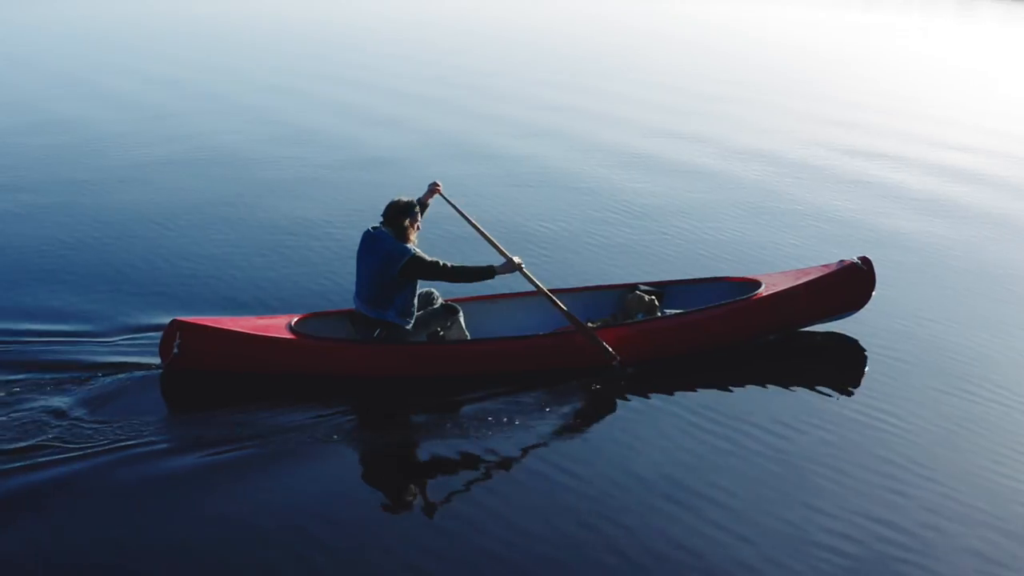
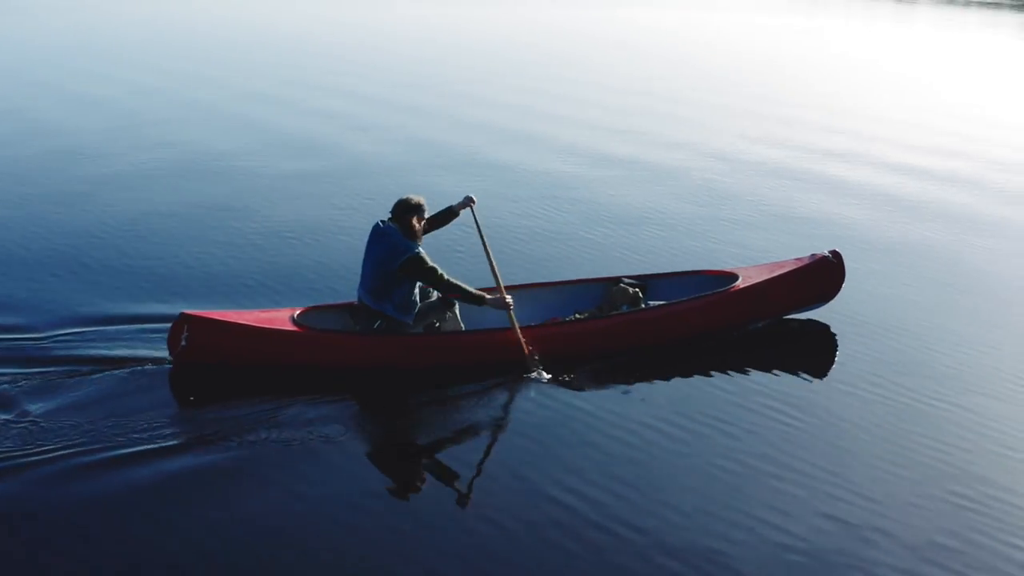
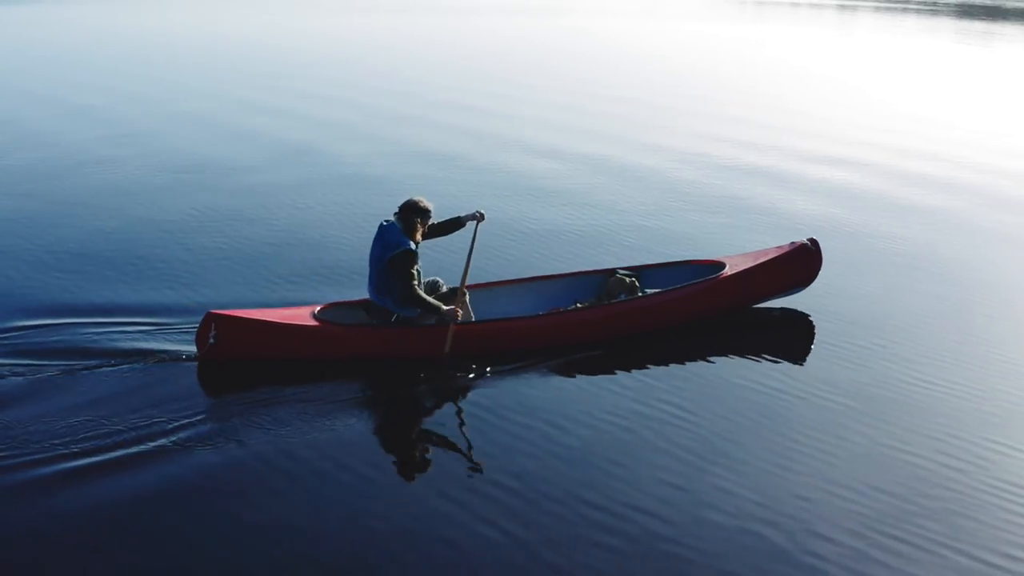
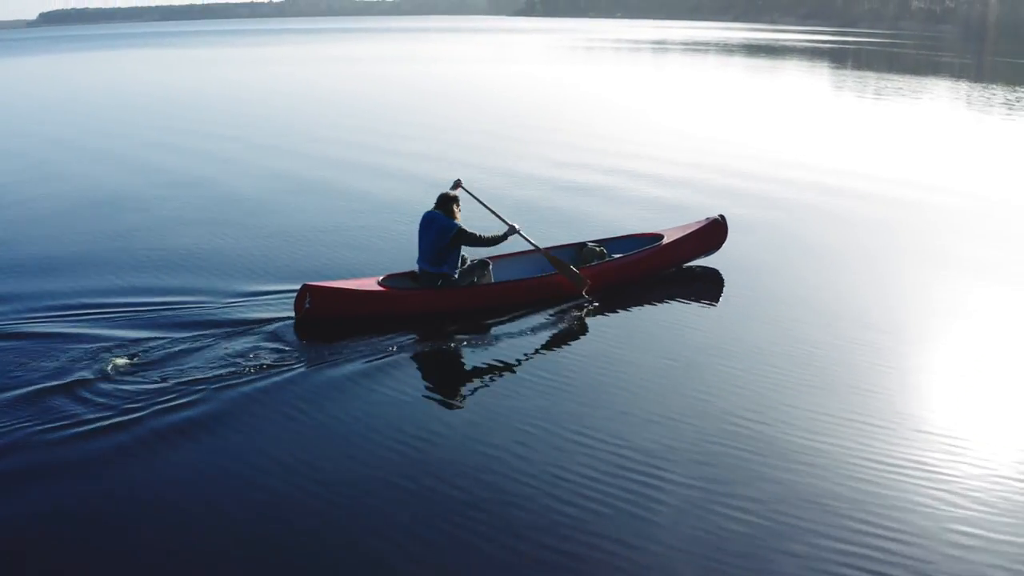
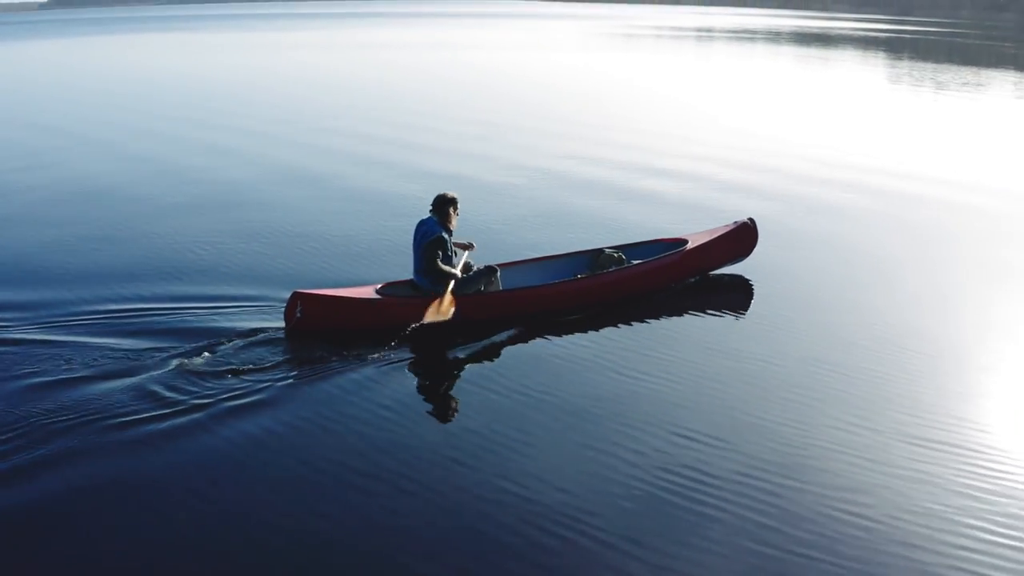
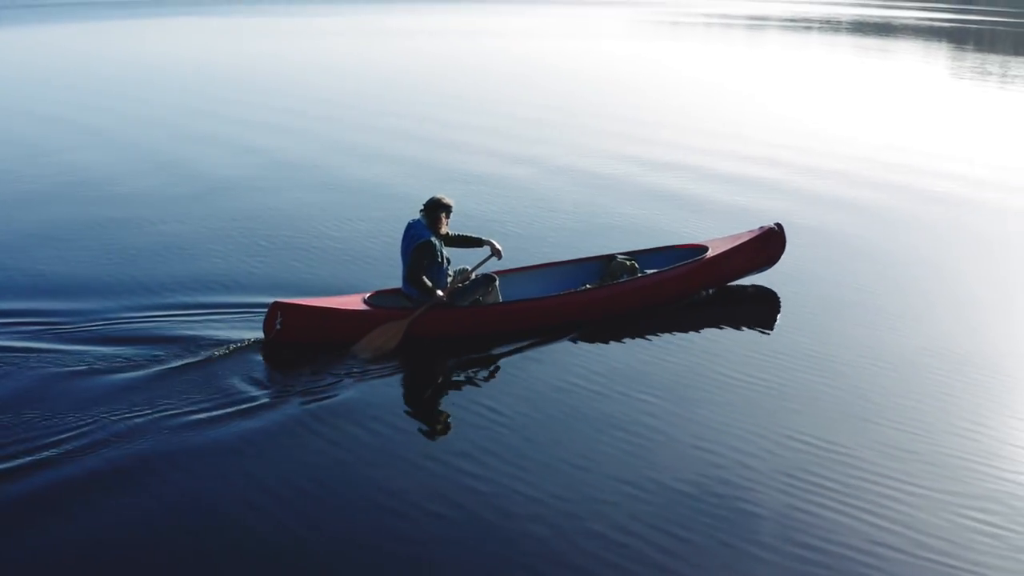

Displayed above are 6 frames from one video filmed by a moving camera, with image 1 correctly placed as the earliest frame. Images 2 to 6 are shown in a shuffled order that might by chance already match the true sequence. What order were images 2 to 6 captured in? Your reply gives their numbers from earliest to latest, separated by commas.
2, 3, 6, 5, 4
